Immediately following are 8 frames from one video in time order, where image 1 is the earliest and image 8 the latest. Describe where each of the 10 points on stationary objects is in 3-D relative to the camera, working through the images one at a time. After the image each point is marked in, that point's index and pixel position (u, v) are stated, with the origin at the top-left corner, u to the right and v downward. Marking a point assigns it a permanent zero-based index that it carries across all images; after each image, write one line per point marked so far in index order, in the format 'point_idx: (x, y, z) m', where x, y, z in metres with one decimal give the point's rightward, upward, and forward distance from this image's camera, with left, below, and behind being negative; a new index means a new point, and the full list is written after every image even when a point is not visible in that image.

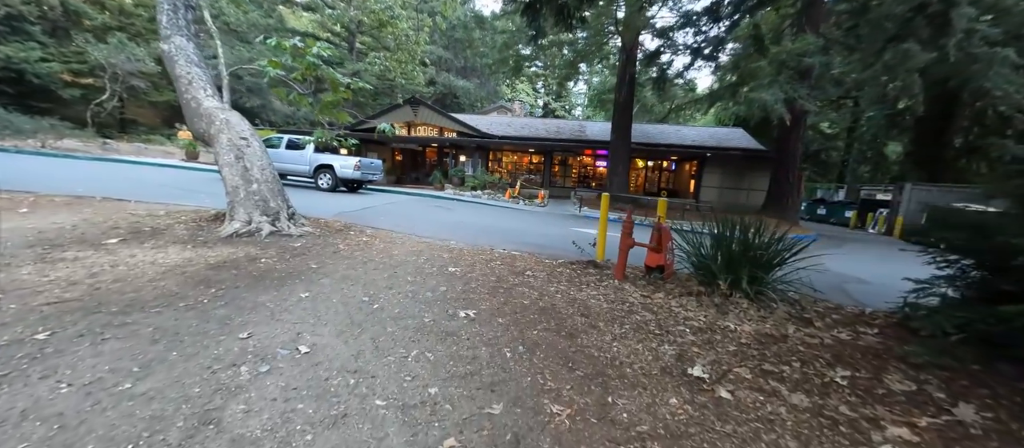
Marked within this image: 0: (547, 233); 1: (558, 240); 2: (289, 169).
0: (+0.8, -0.2, +8.6) m
1: (+1.0, -0.3, +7.8) m
2: (-7.4, +1.8, +11.4) m
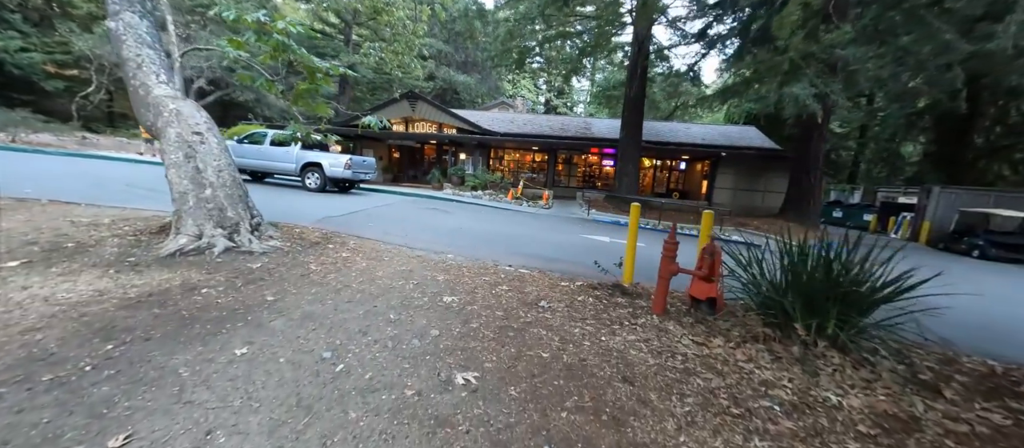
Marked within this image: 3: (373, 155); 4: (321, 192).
0: (+0.9, -0.3, +7.8) m
1: (+1.2, -0.5, +6.9) m
2: (-7.3, +1.7, +10.5) m
3: (-7.7, +3.8, +19.3) m
4: (-5.8, +1.0, +10.6) m
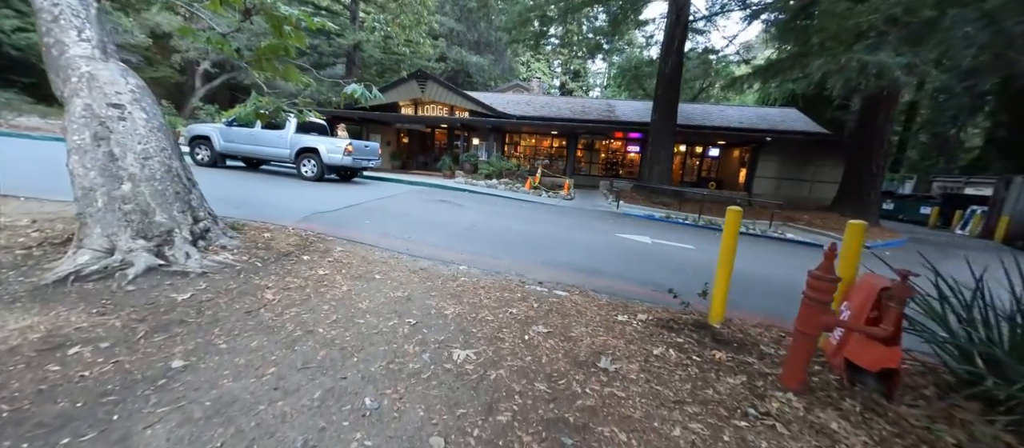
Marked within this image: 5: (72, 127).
0: (+1.4, -0.3, +6.5) m
1: (+1.6, -0.5, +5.7) m
2: (-6.7, +1.9, +9.4) m
3: (-6.9, +4.4, +18.1) m
4: (-5.3, +1.2, +9.5) m
5: (-3.7, +0.8, +2.9) m
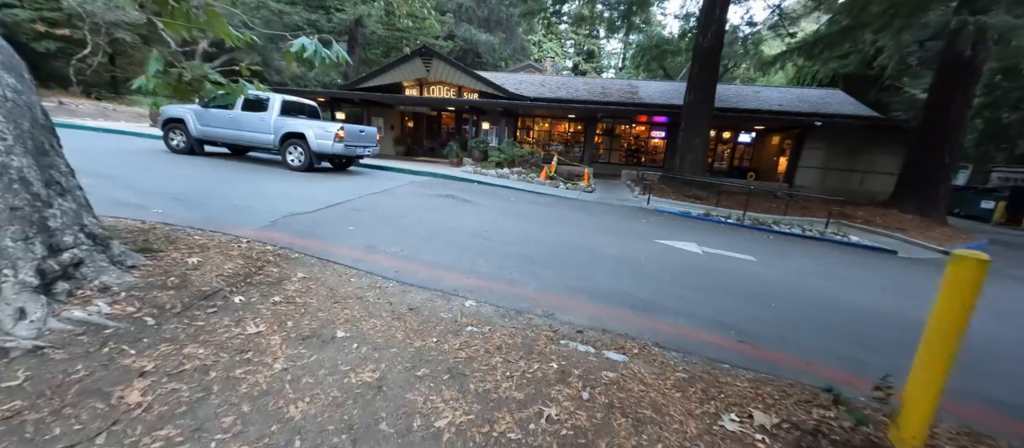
0: (+1.7, -0.4, +5.2) m
1: (+1.8, -0.6, +4.4) m
2: (-6.4, +2.0, +8.3) m
3: (-6.2, +4.9, +16.9) m
4: (-4.9, +1.3, +8.4) m
5: (-3.5, +0.6, +1.8) m
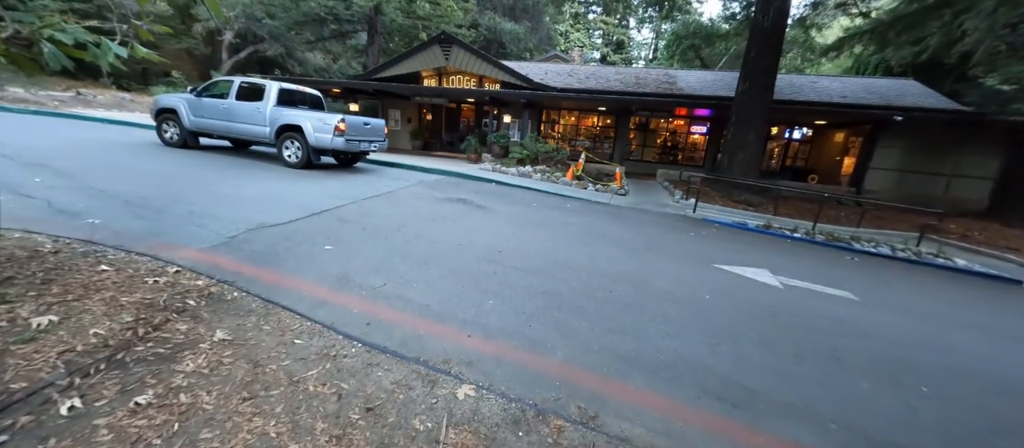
0: (+1.9, -0.7, +4.0) m
1: (+2.0, -0.9, +3.2) m
2: (-5.8, +2.0, +7.5) m
3: (-5.1, +5.0, +16.0) m
4: (-4.4, +1.2, +7.5) m
5: (-3.5, +0.4, +0.9) m
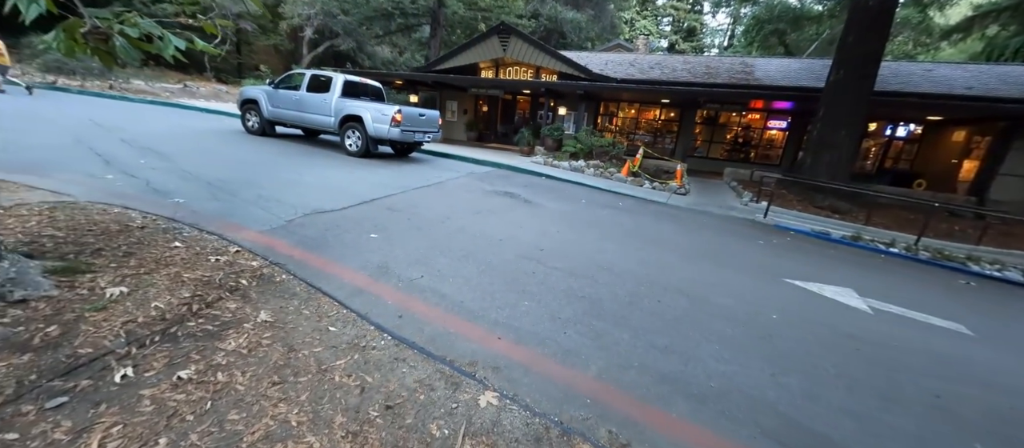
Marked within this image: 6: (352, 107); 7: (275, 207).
0: (+2.3, -0.7, +3.6) m
1: (+2.3, -1.0, +2.7) m
2: (-4.7, +2.4, +8.1) m
3: (-2.6, +5.5, +16.3) m
4: (-3.3, +1.5, +7.9) m
5: (-3.4, +0.6, +1.2) m
6: (-3.5, +2.6, +7.6) m
7: (-2.8, +0.2, +4.1) m
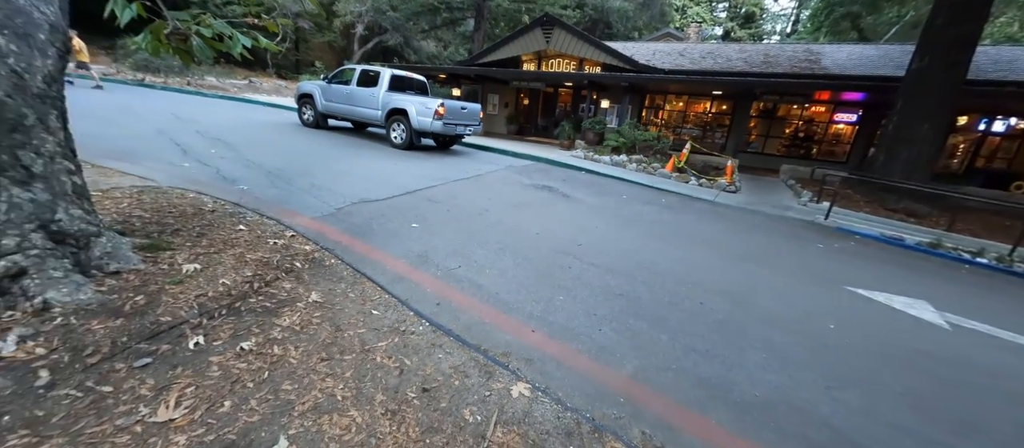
0: (+2.7, -0.8, +3.3) m
1: (+2.6, -1.0, +2.5) m
2: (-3.7, +2.7, +8.5) m
3: (-0.7, +5.8, +16.4) m
4: (-2.4, +1.8, +8.2) m
5: (-3.2, +0.7, +1.5) m
6: (-2.6, +2.8, +7.9) m
7: (-2.3, +0.4, +4.4) m
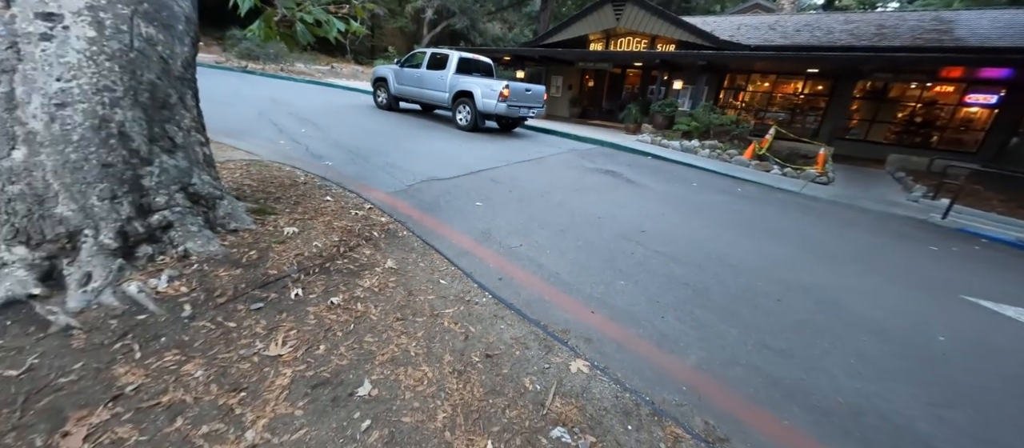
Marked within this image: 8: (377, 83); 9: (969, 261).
0: (+3.2, -0.7, +2.9) m
1: (+2.9, -1.0, +2.1) m
2: (-2.2, +3.2, +8.8) m
3: (+2.2, +6.5, +16.0) m
4: (-1.0, +2.2, +8.4) m
5: (-2.8, +1.0, +2.0) m
6: (-1.1, +3.3, +8.0) m
7: (-1.5, +0.7, +4.7) m
8: (-3.8, +4.0, +9.8) m
9: (+5.4, -0.5, +4.1) m
